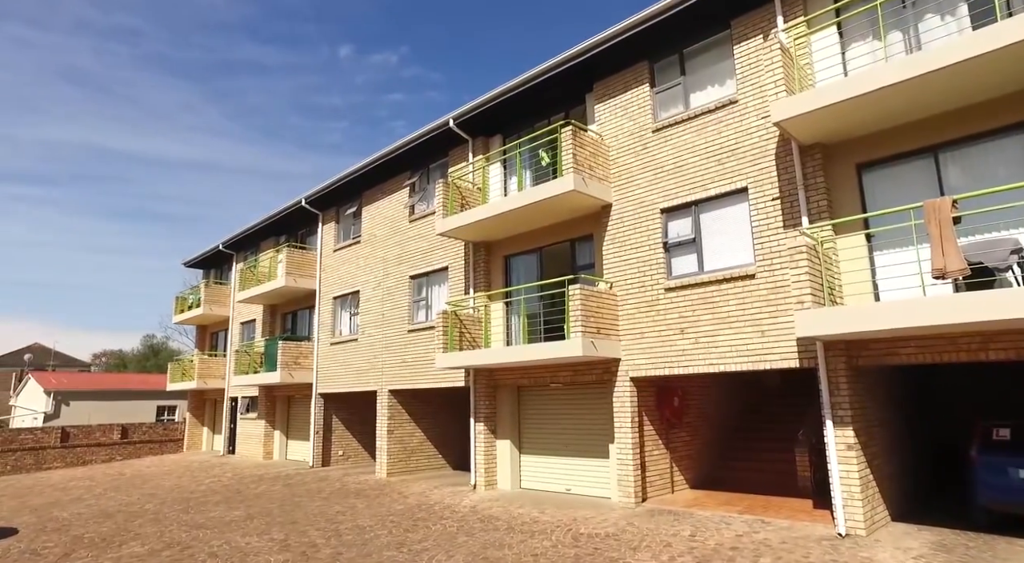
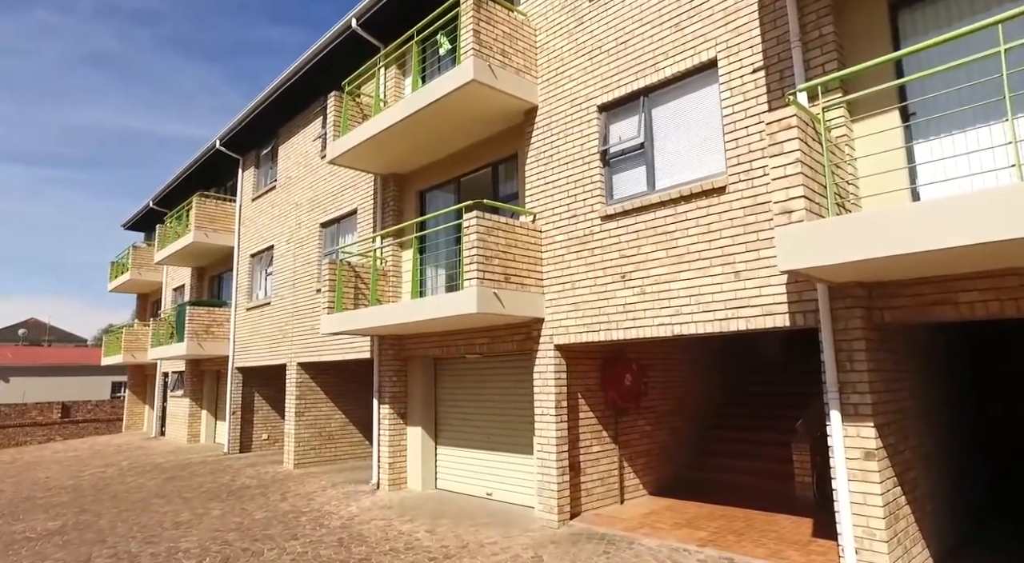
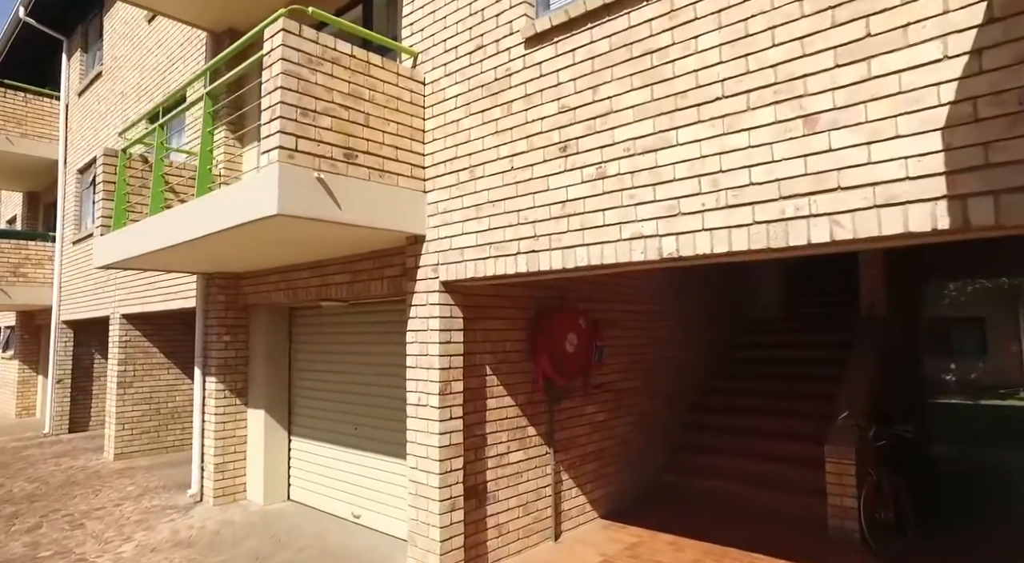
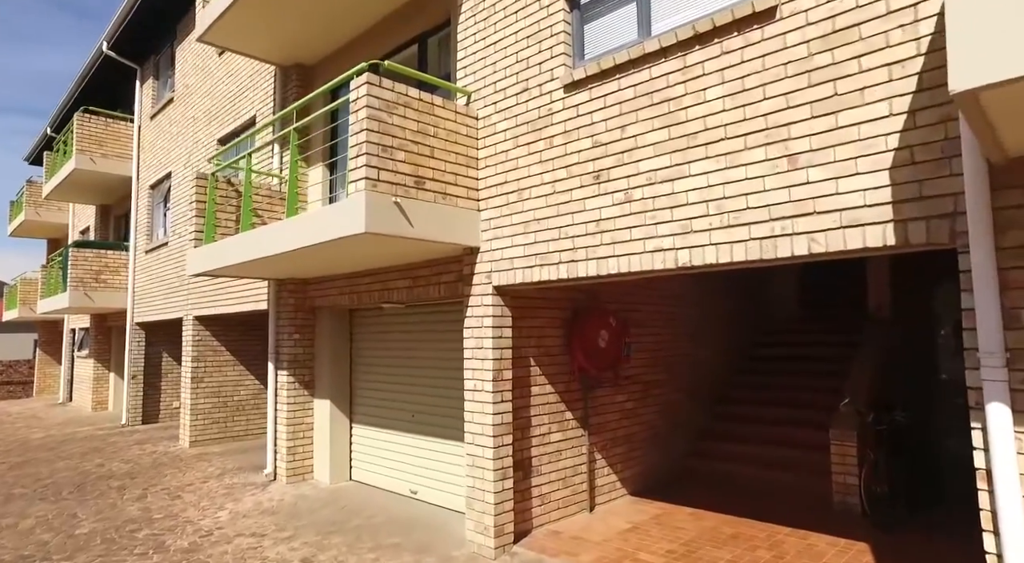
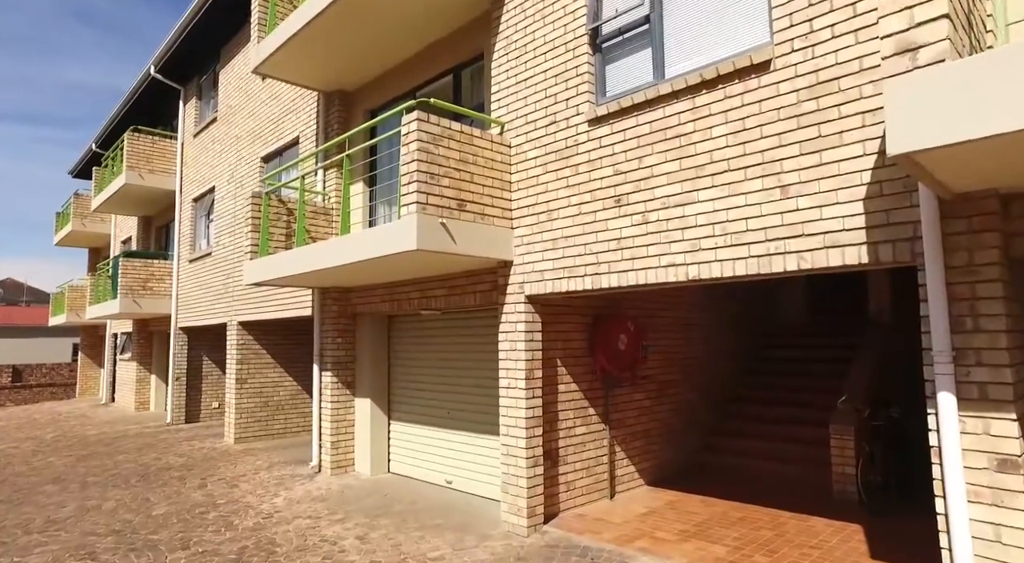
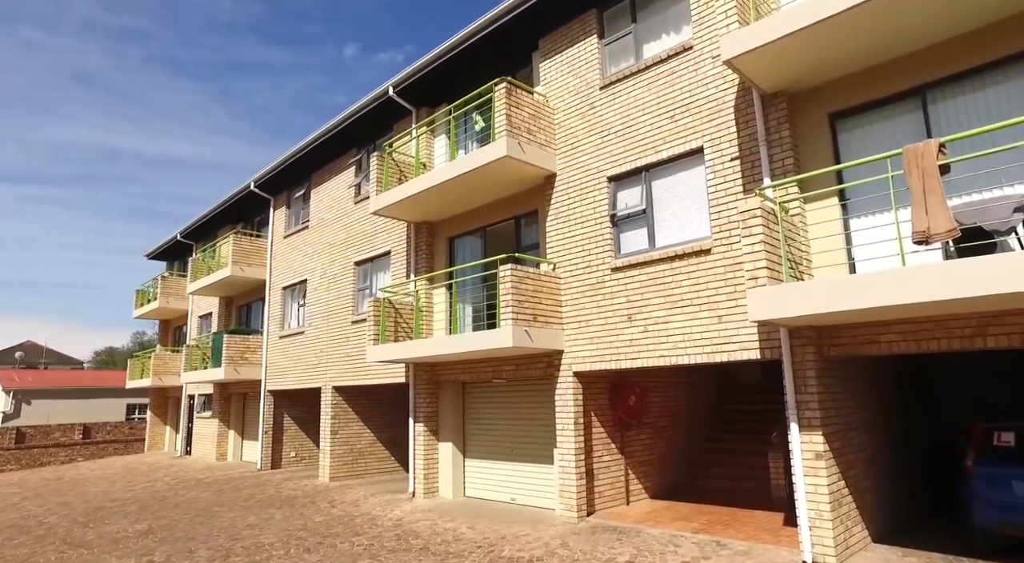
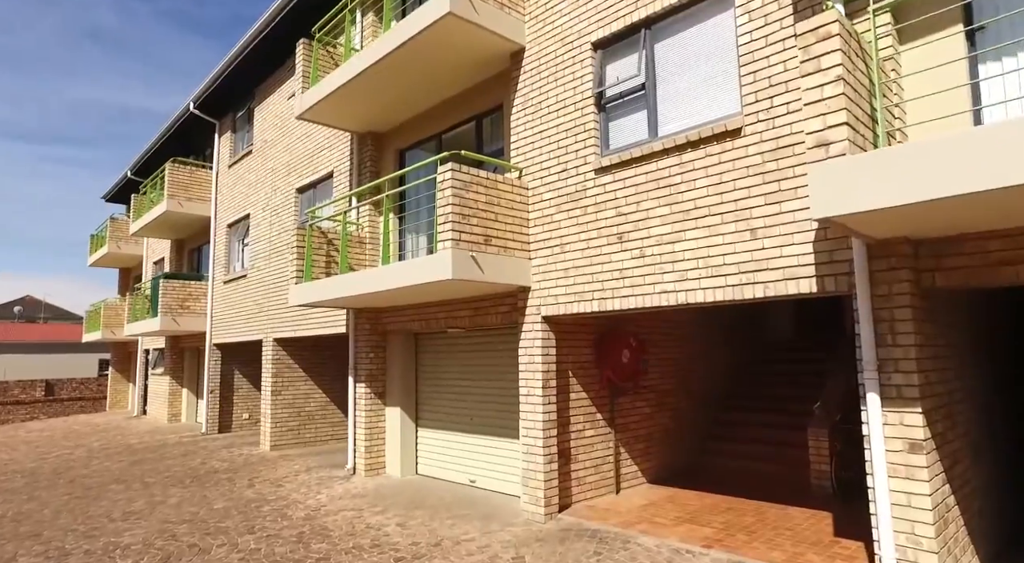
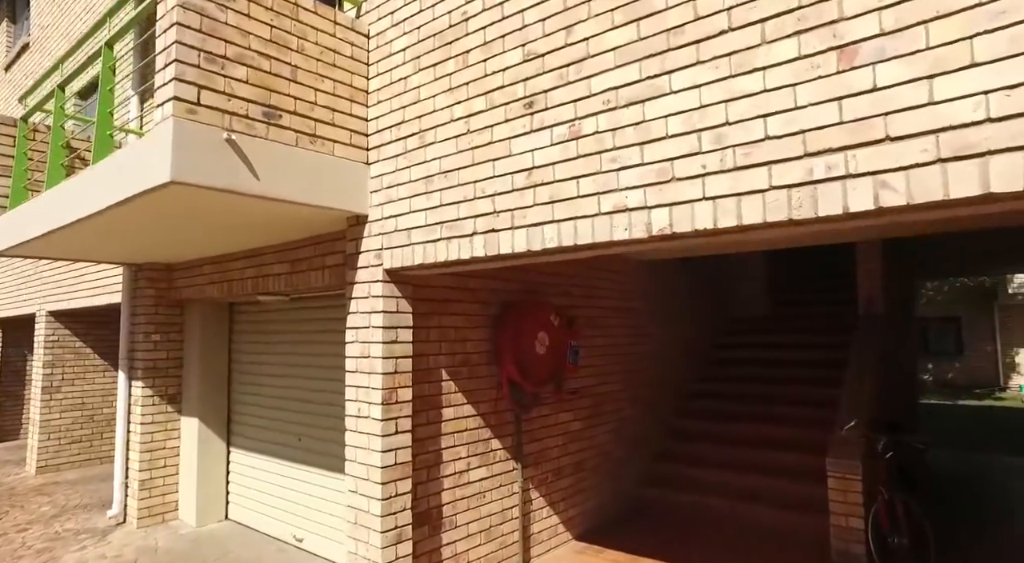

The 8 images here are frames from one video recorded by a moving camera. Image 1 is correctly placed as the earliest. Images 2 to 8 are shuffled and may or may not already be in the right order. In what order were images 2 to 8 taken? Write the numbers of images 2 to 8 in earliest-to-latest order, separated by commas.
6, 2, 7, 5, 4, 3, 8
